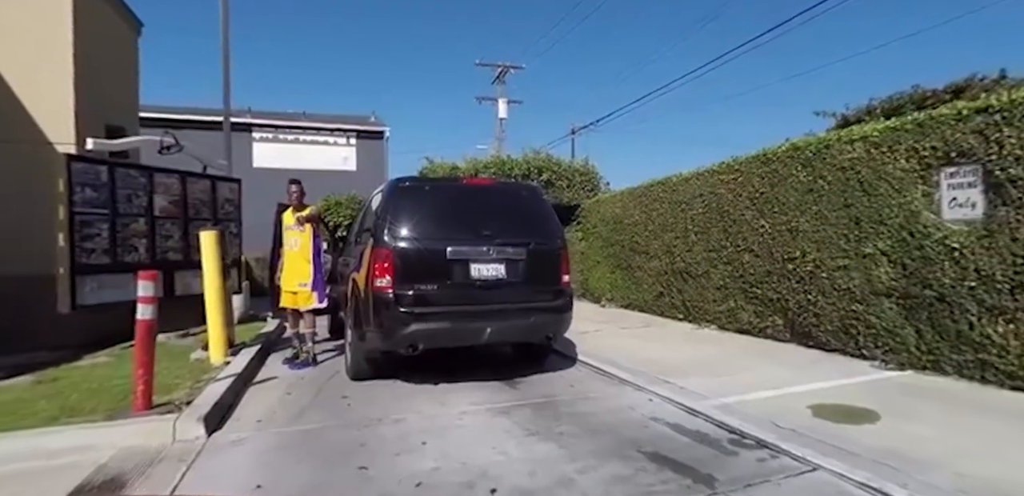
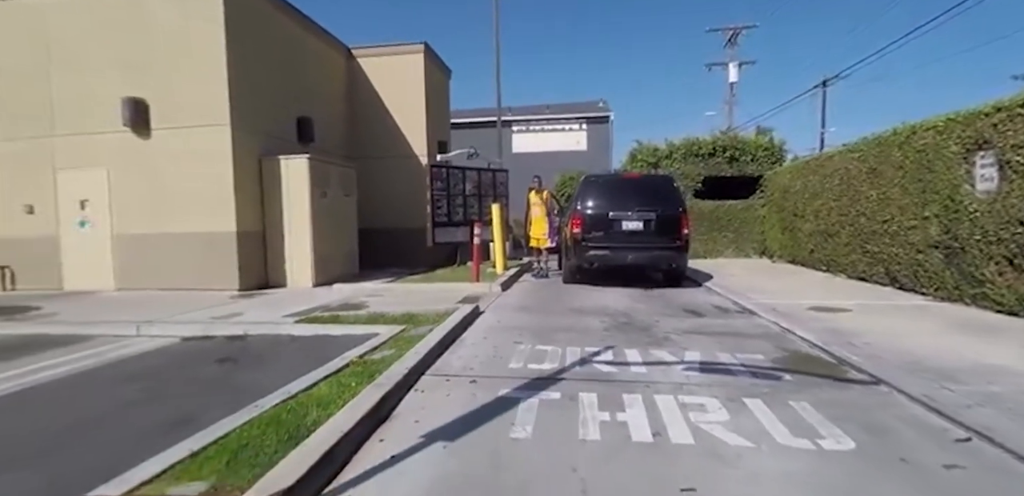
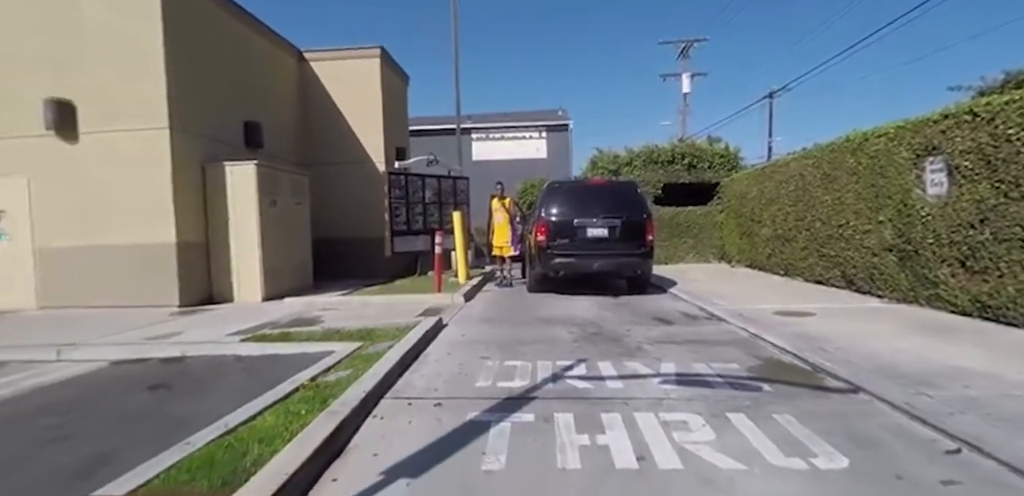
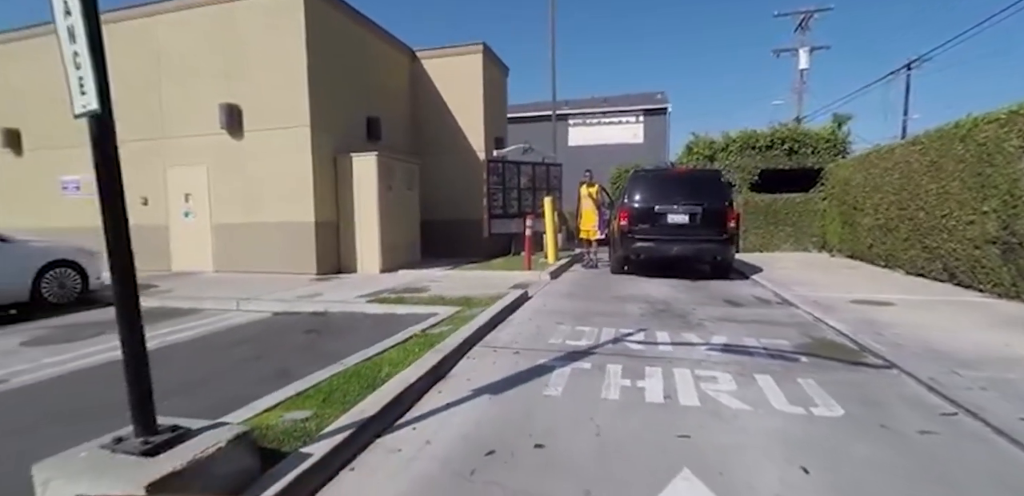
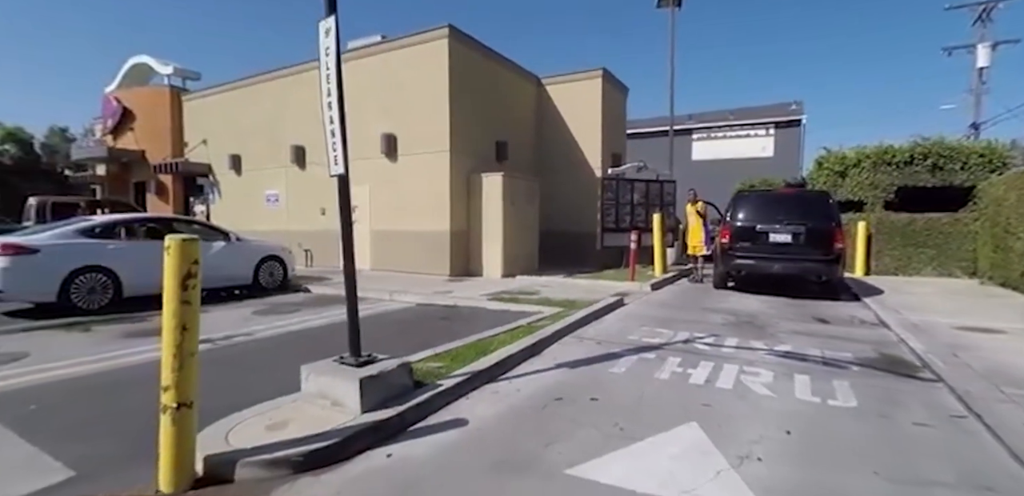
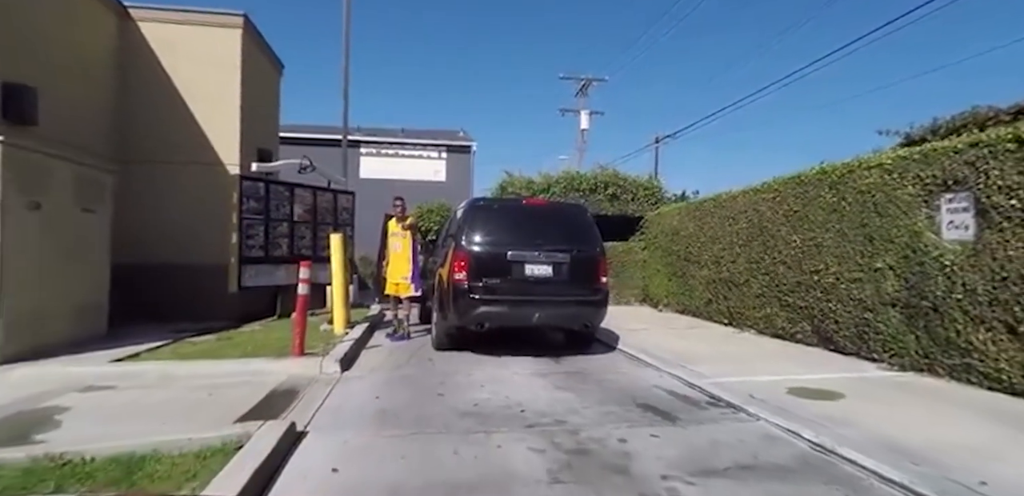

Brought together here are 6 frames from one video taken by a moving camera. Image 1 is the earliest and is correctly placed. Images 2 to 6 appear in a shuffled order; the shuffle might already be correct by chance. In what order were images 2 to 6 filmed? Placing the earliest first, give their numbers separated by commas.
6, 3, 2, 4, 5
